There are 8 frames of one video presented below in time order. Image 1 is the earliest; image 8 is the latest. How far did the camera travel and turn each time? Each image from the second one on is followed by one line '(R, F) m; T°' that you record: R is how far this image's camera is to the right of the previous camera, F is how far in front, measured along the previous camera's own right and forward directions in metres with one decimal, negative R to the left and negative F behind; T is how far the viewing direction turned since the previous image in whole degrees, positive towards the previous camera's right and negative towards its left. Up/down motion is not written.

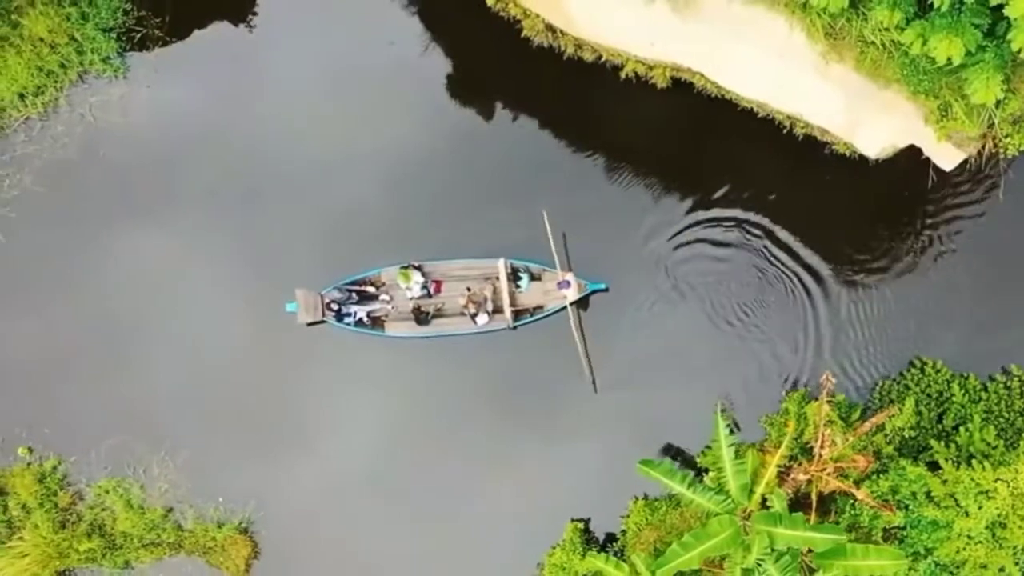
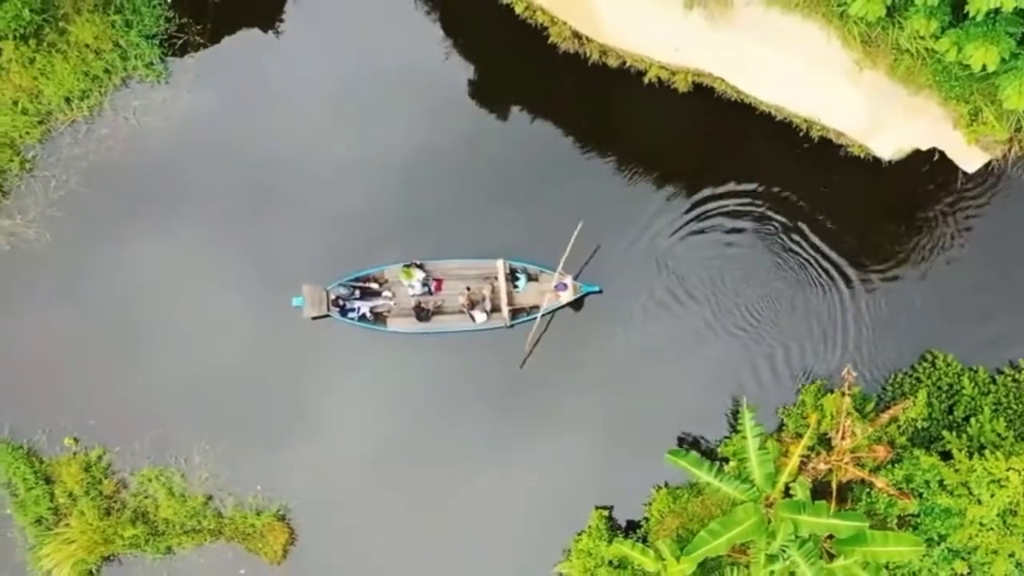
(-0.4, -0.4) m; 0°
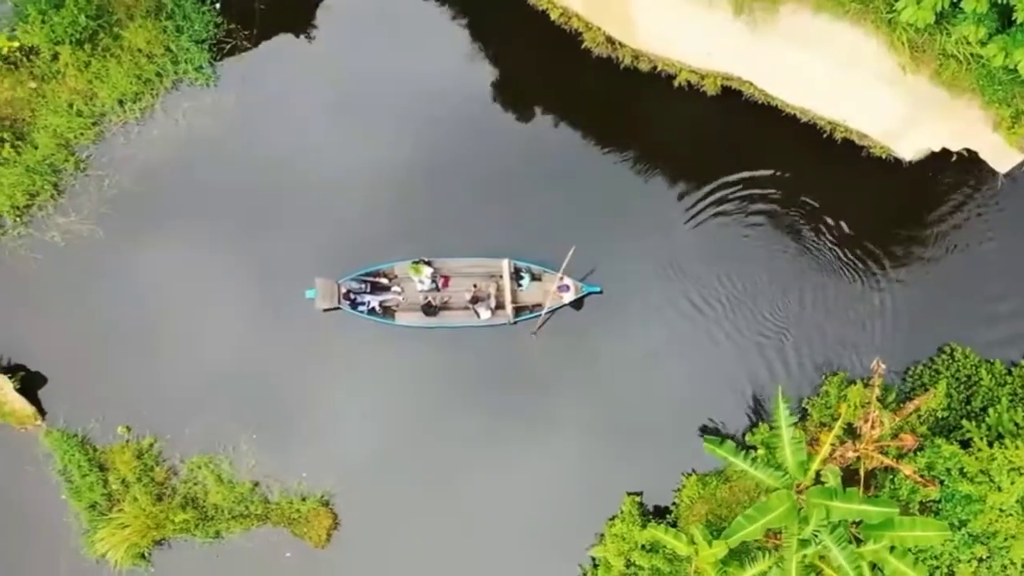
(-0.5, -0.5) m; 0°
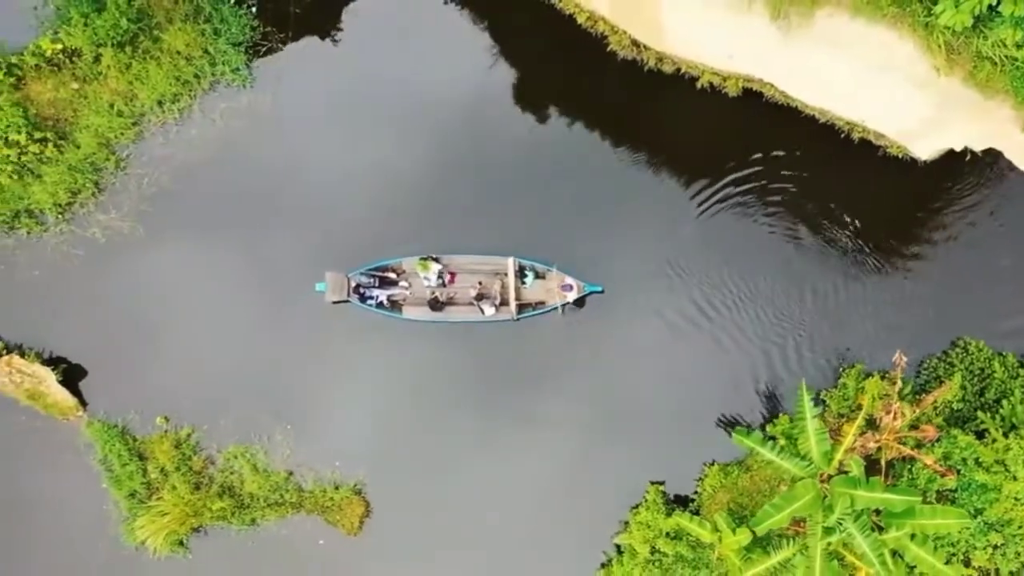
(-0.4, -0.4) m; 0°
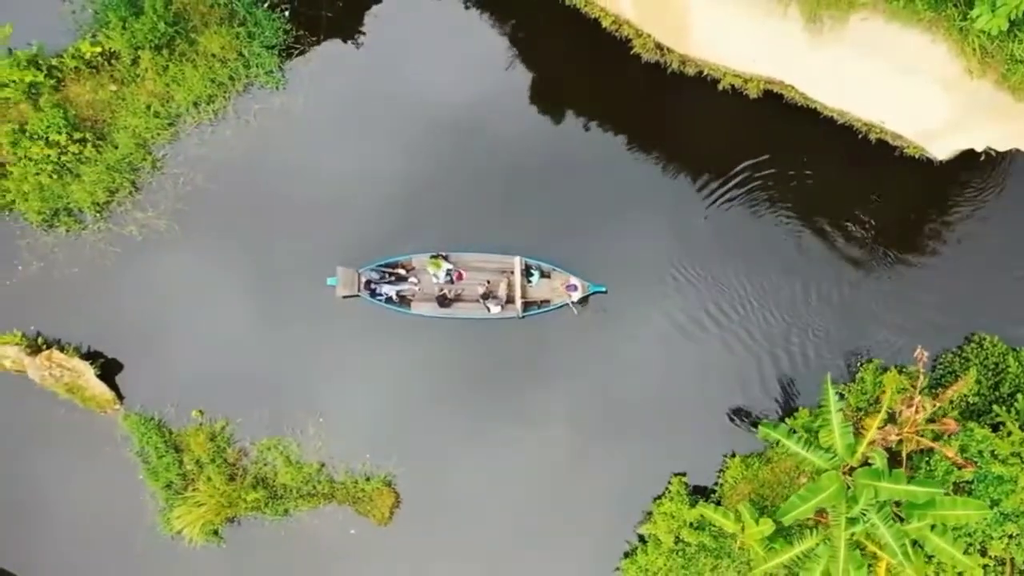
(-0.4, -0.3) m; 0°
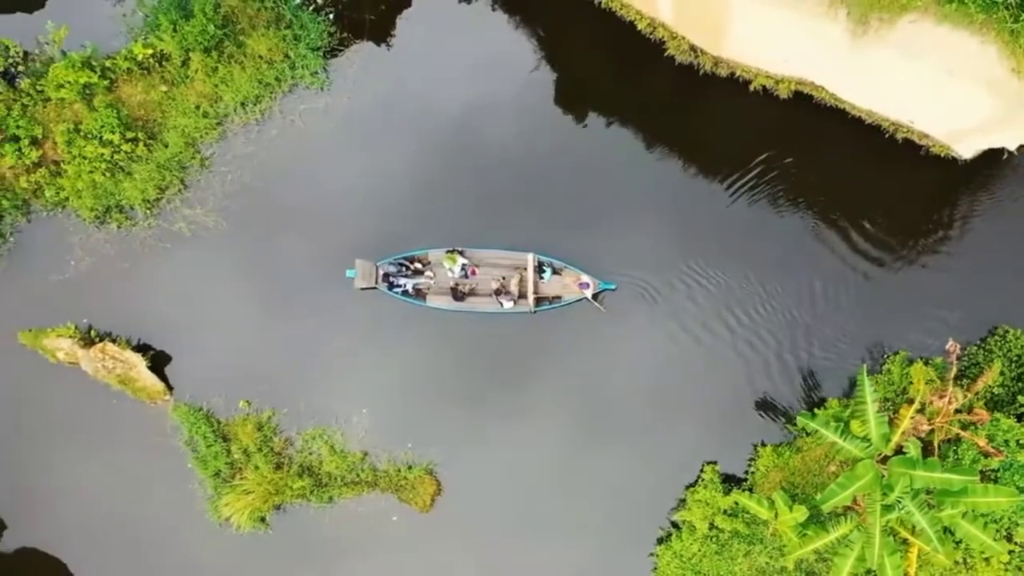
(-0.6, -0.4) m; 0°
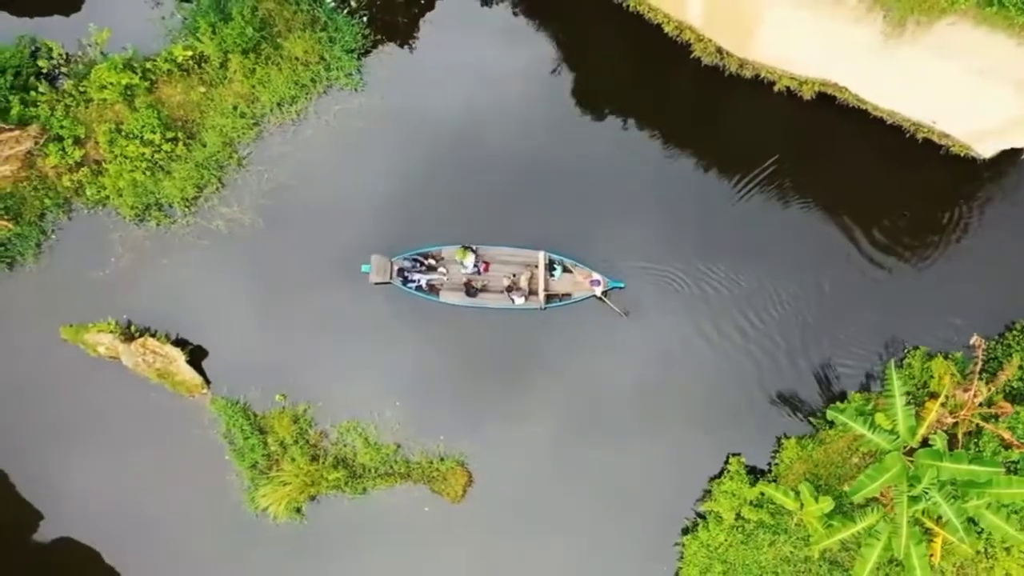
(-0.5, -0.3) m; 0°
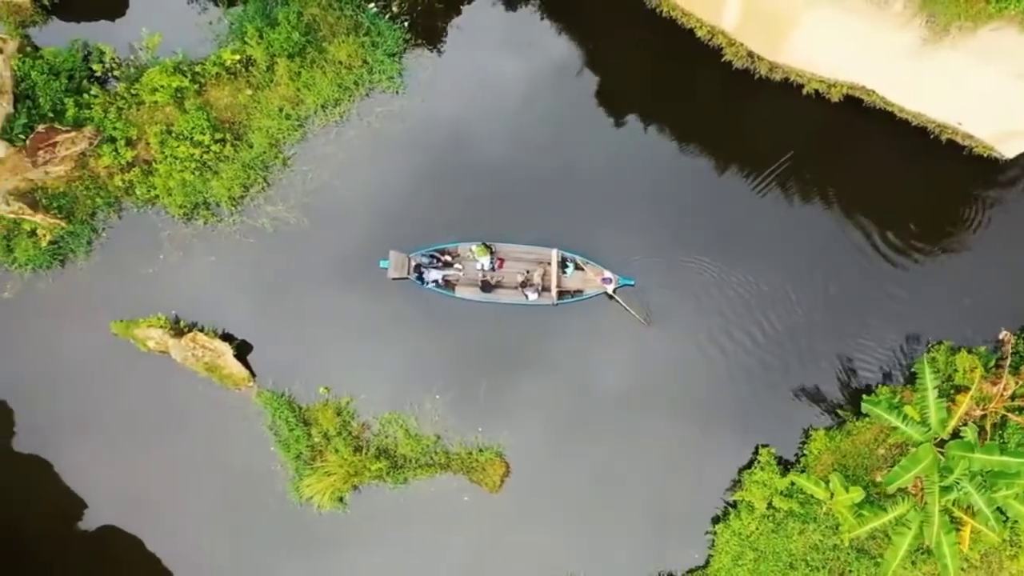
(-0.6, -0.4) m; 0°
